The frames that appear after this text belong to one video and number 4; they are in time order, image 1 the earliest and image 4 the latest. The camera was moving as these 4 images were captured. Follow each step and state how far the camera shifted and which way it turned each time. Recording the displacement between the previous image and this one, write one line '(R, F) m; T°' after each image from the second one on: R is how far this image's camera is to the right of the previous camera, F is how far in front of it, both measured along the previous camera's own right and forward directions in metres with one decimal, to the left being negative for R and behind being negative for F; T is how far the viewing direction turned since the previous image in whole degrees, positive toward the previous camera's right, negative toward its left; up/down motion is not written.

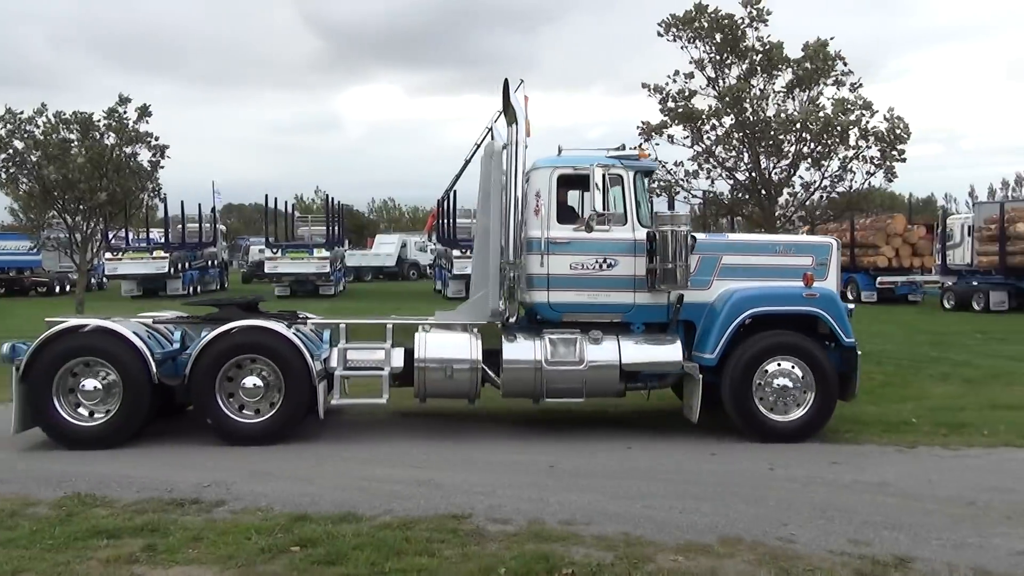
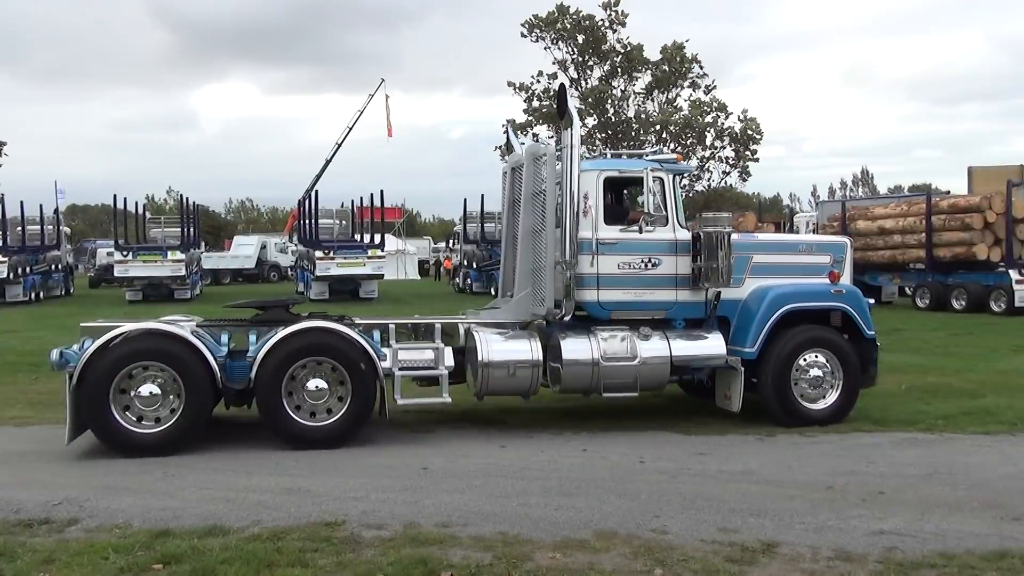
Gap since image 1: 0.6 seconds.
(-0.5, +0.4) m; +8°
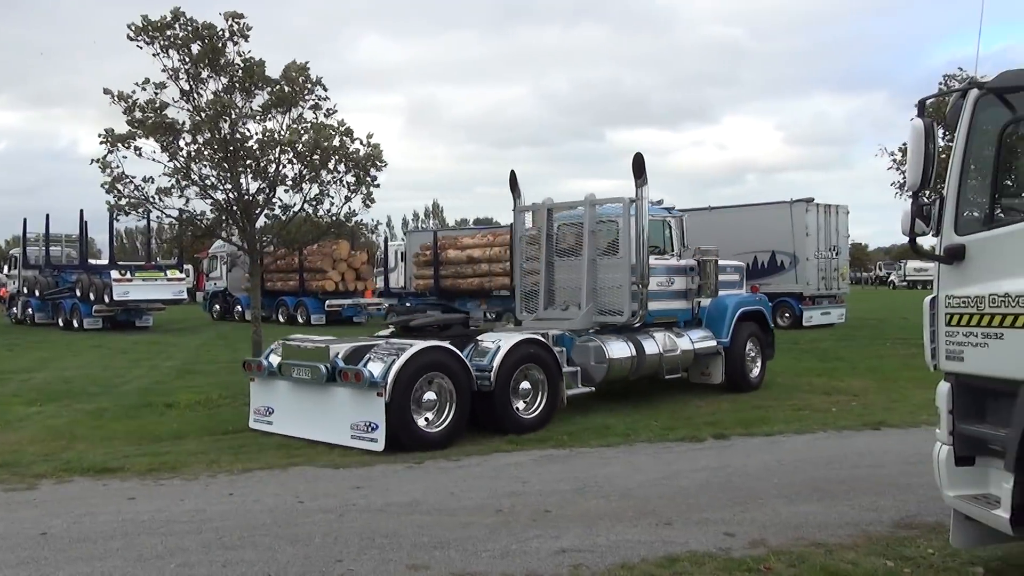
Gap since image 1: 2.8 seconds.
(-2.8, +2.7) m; +25°
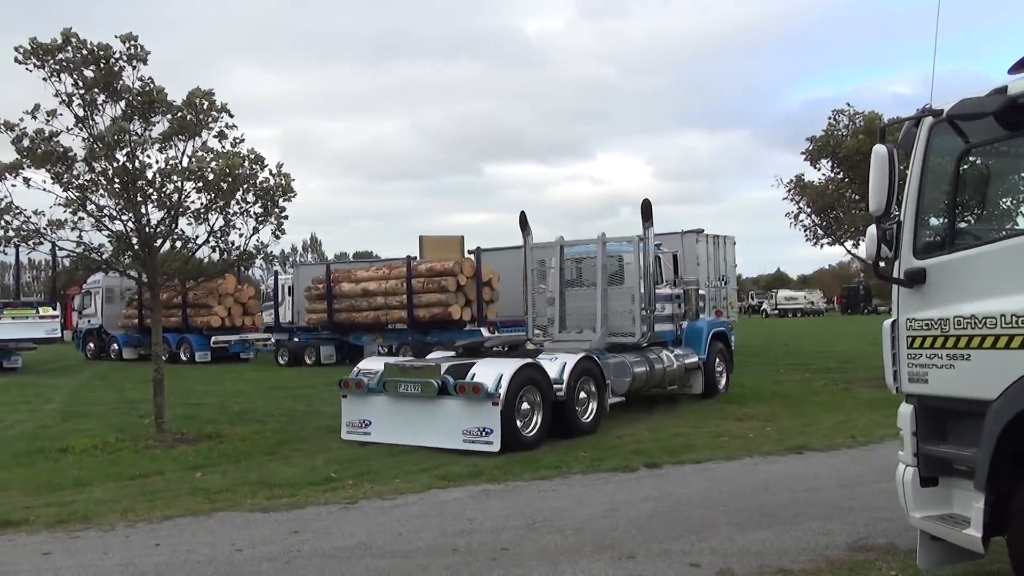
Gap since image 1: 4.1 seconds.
(-2.6, +1.2) m; +7°
